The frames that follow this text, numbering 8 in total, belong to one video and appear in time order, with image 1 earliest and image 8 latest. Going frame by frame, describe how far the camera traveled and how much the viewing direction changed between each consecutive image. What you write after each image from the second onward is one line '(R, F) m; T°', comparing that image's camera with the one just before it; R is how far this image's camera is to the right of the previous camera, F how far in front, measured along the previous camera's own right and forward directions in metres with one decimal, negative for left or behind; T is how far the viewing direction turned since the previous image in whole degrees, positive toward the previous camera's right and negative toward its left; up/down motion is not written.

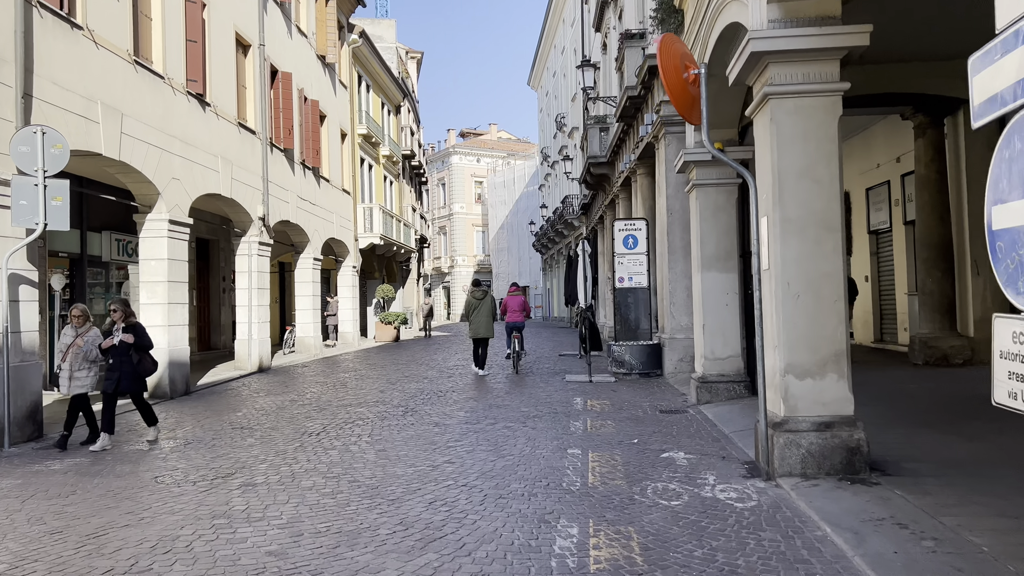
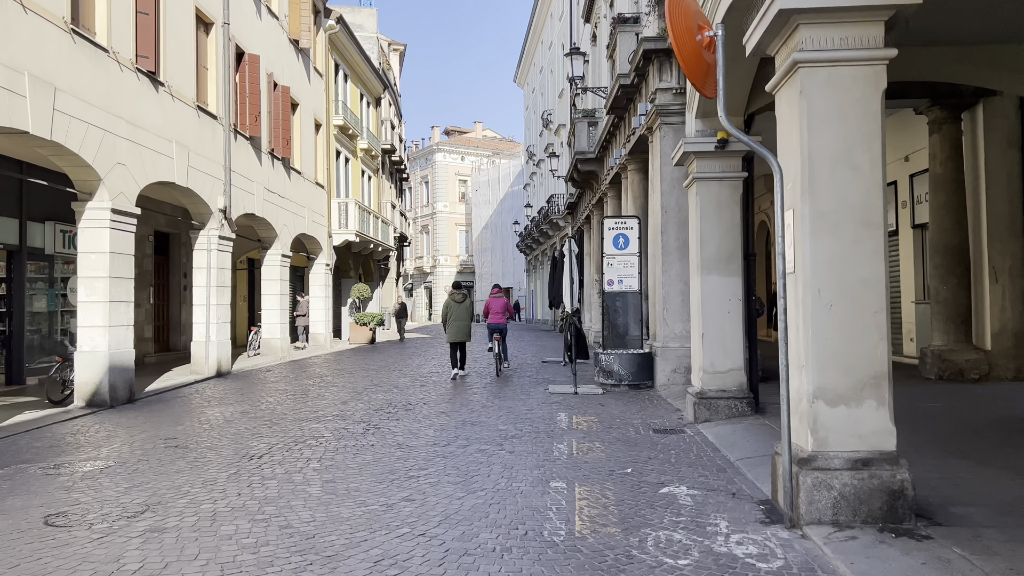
(+0.1, +1.0) m; +1°
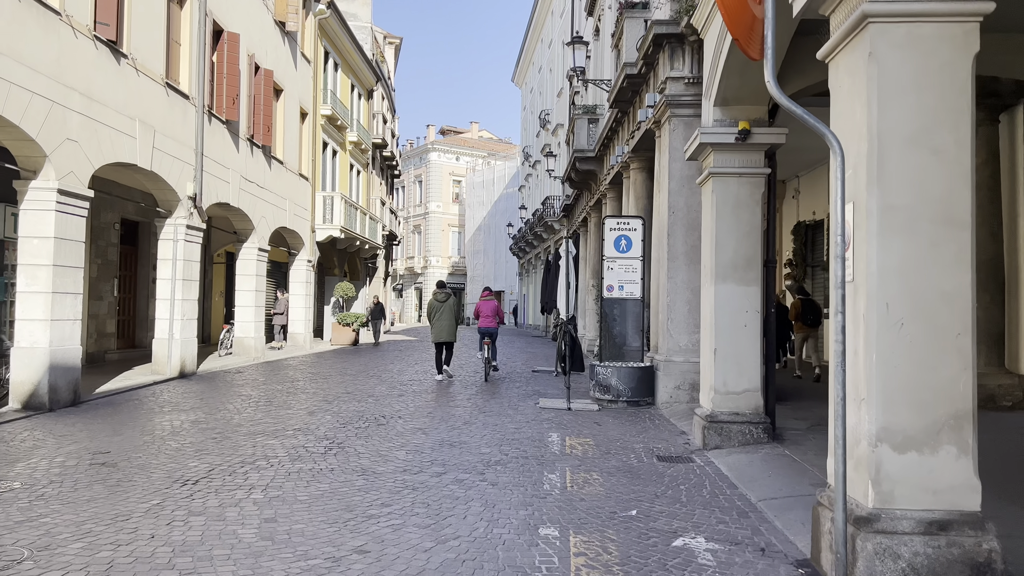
(0.0, +1.0) m; +1°
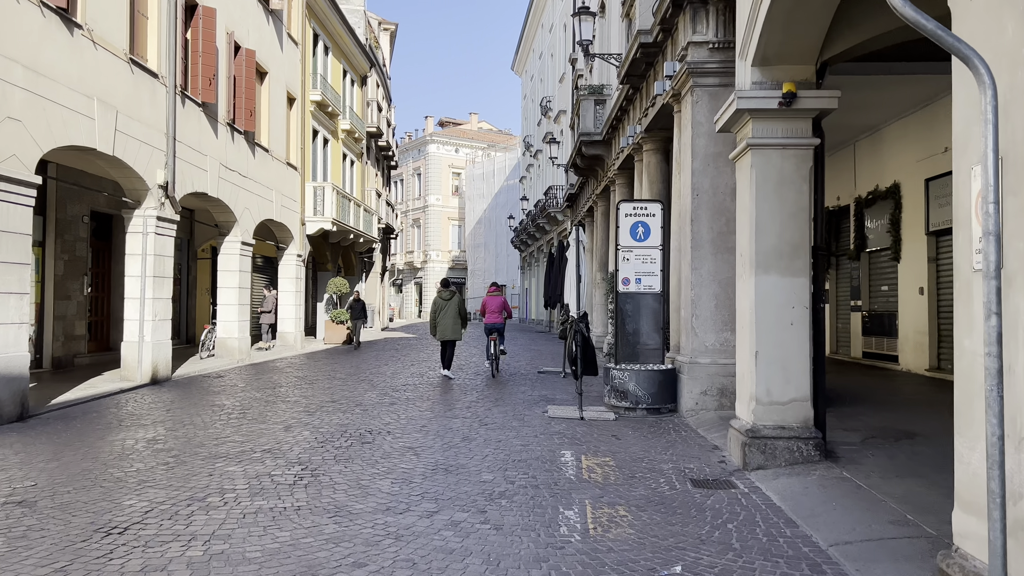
(0.0, +1.2) m; 0°
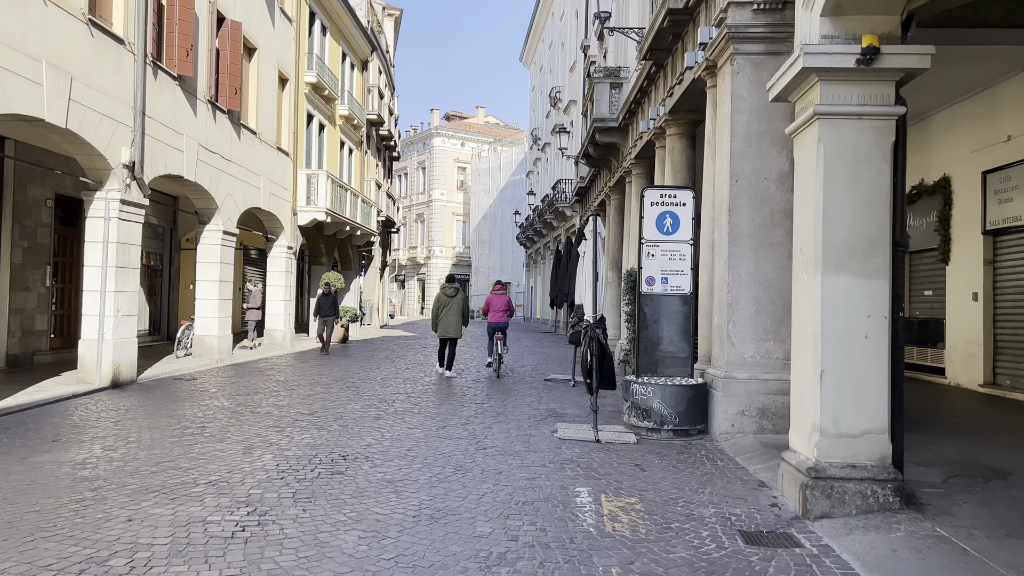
(0.0, +1.3) m; 0°
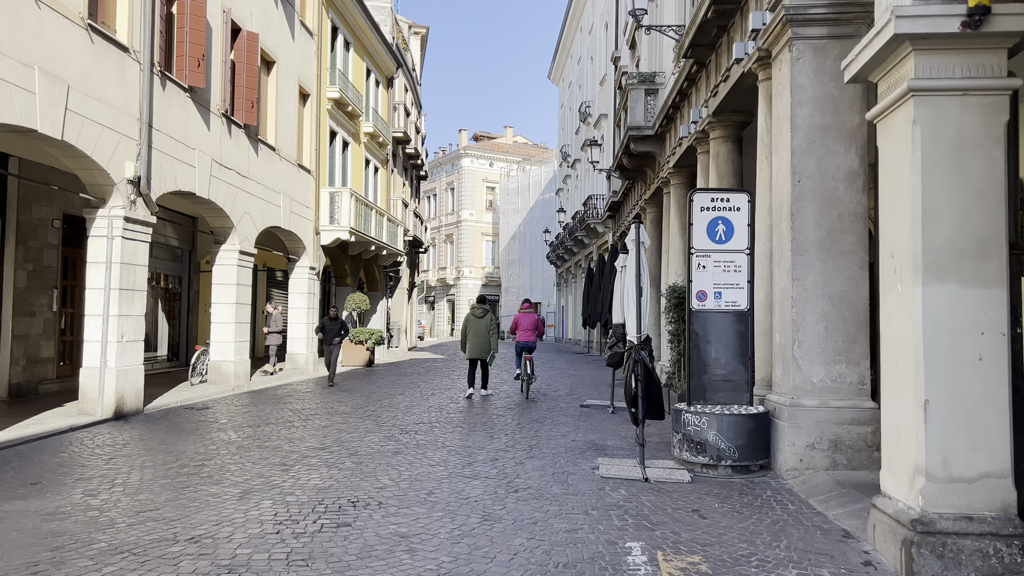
(0.0, +0.9) m; -2°
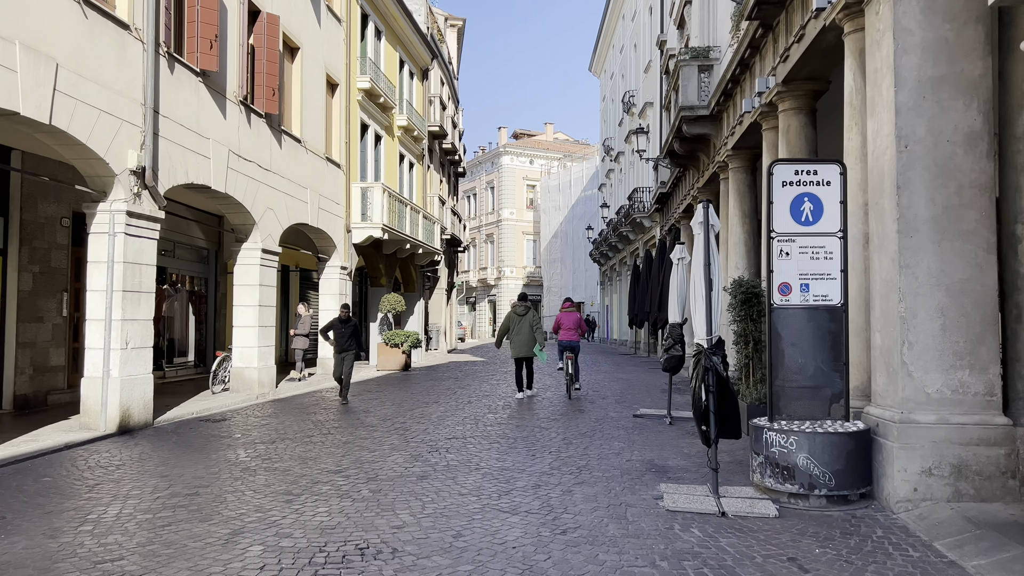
(0.0, +1.1) m; -3°
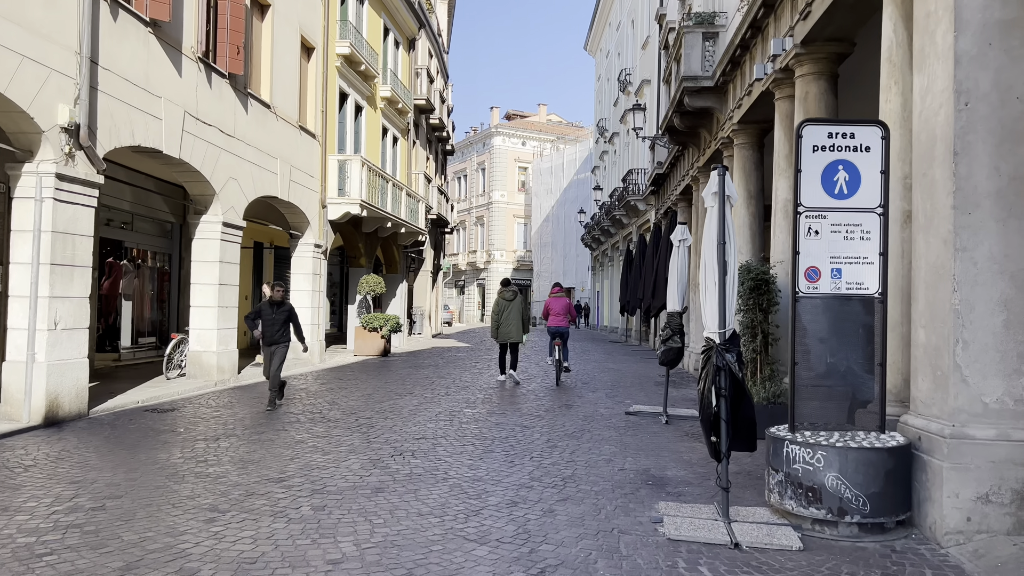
(+0.1, +1.0) m; +1°
